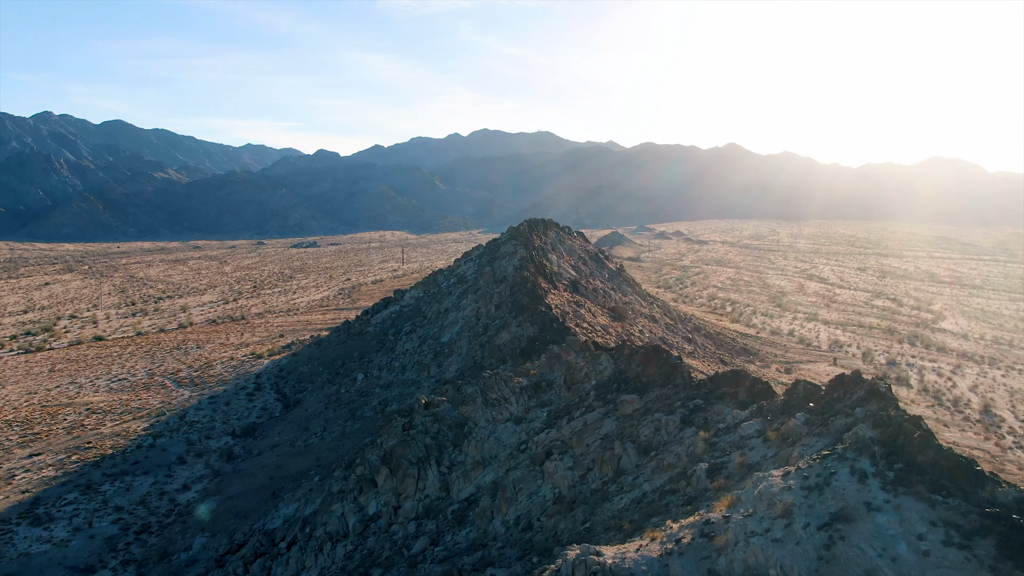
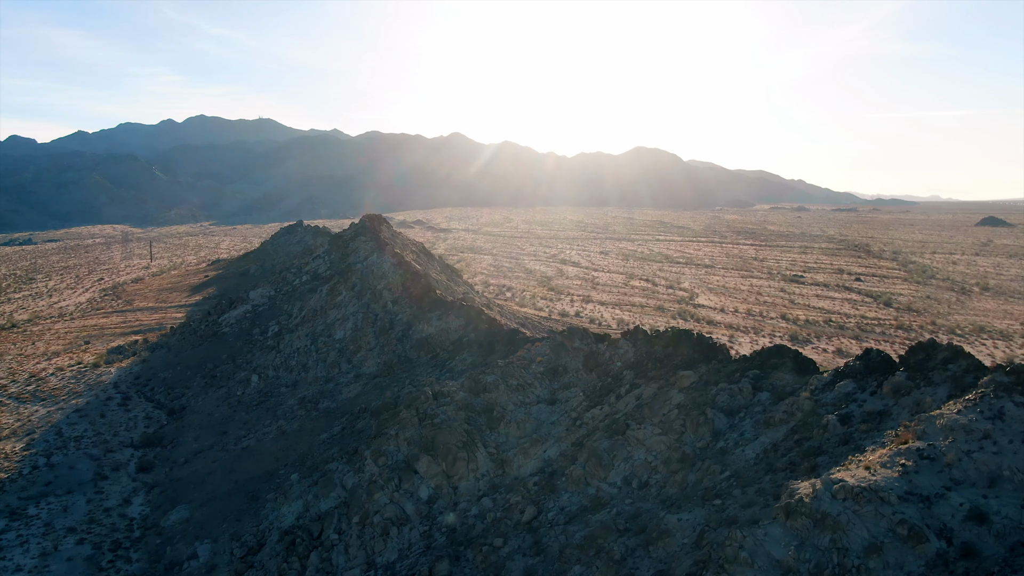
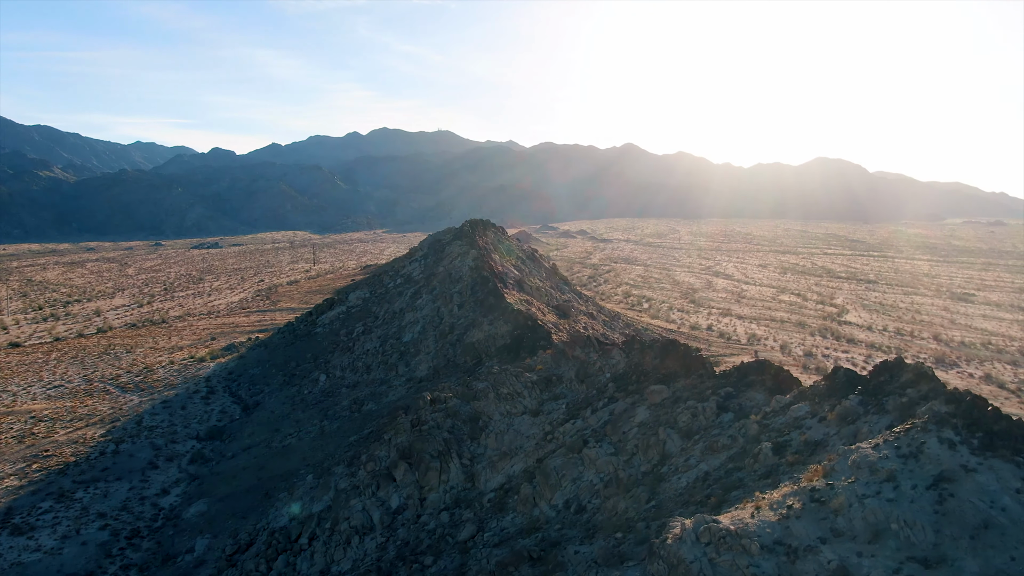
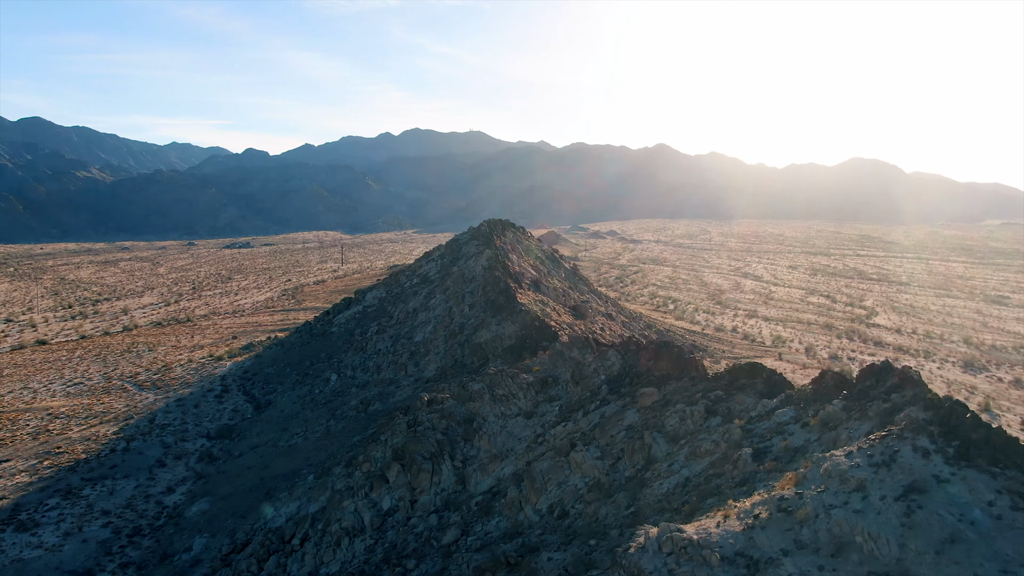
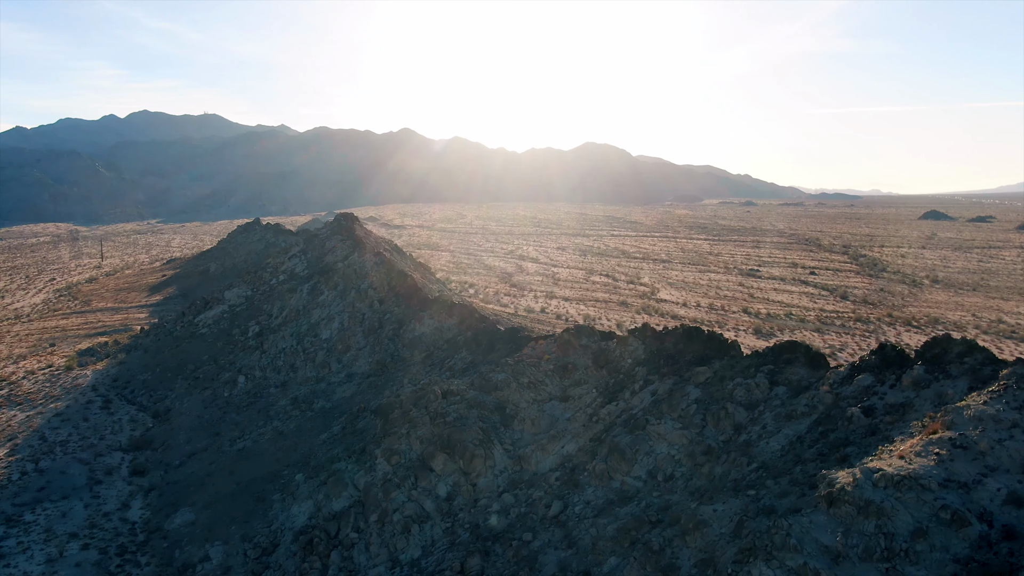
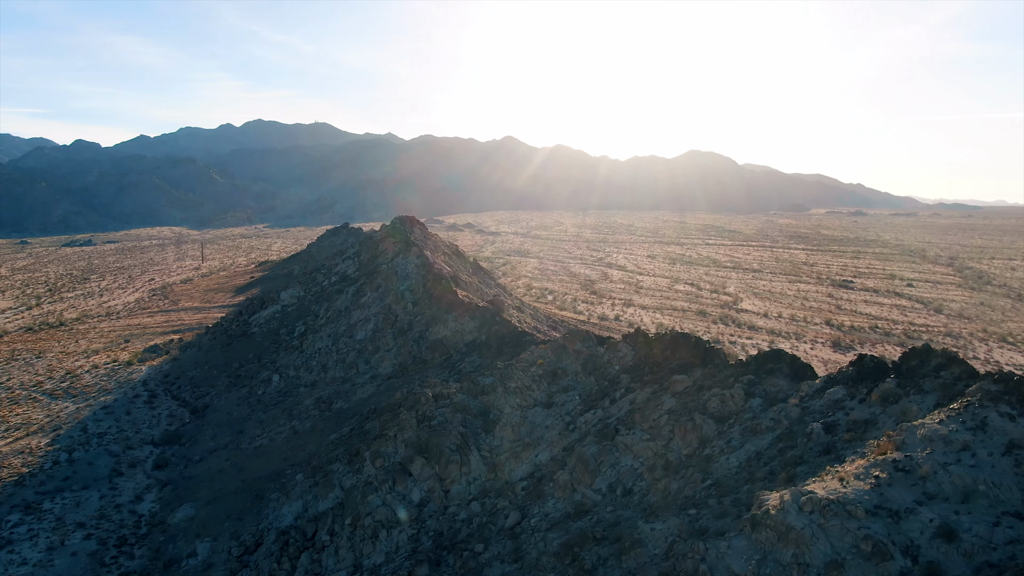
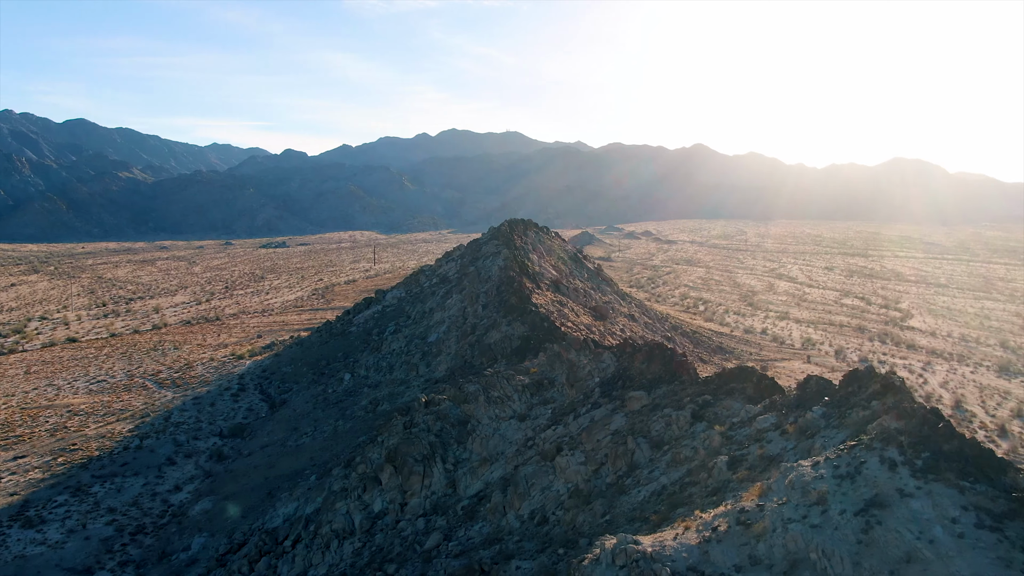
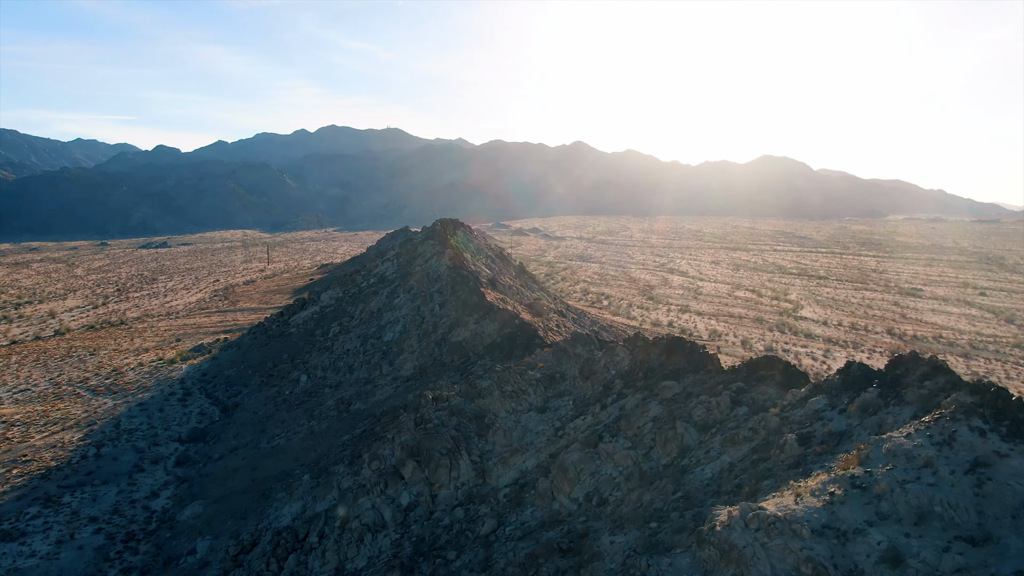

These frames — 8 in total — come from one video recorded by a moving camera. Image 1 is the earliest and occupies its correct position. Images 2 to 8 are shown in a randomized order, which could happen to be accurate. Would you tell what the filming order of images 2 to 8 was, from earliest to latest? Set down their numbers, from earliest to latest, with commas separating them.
7, 4, 3, 8, 6, 2, 5
